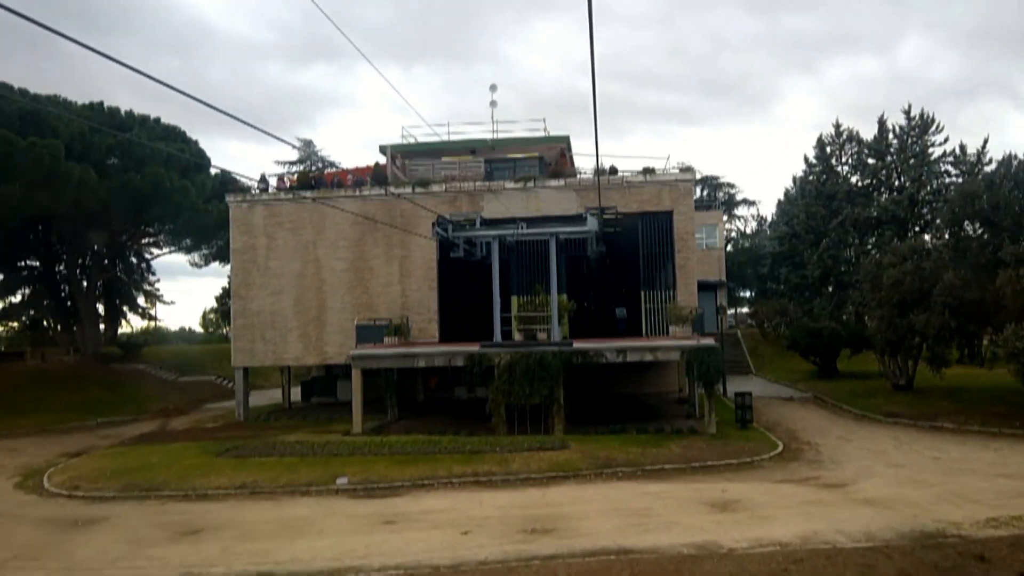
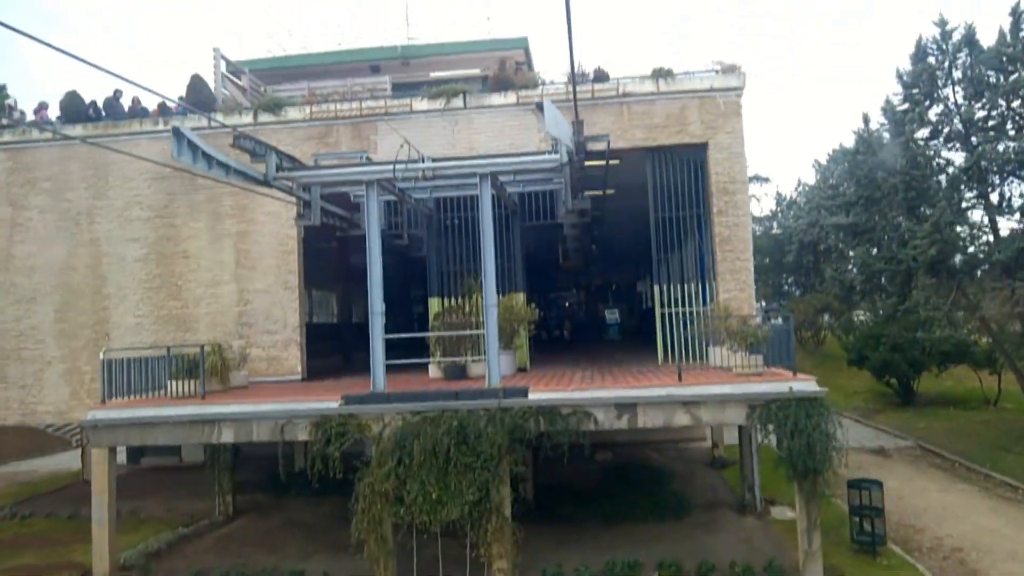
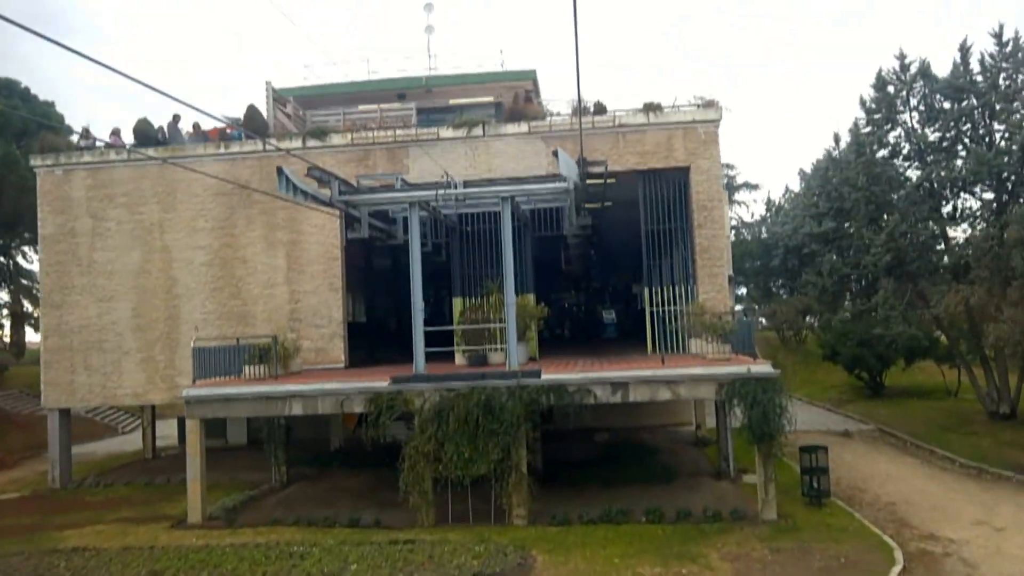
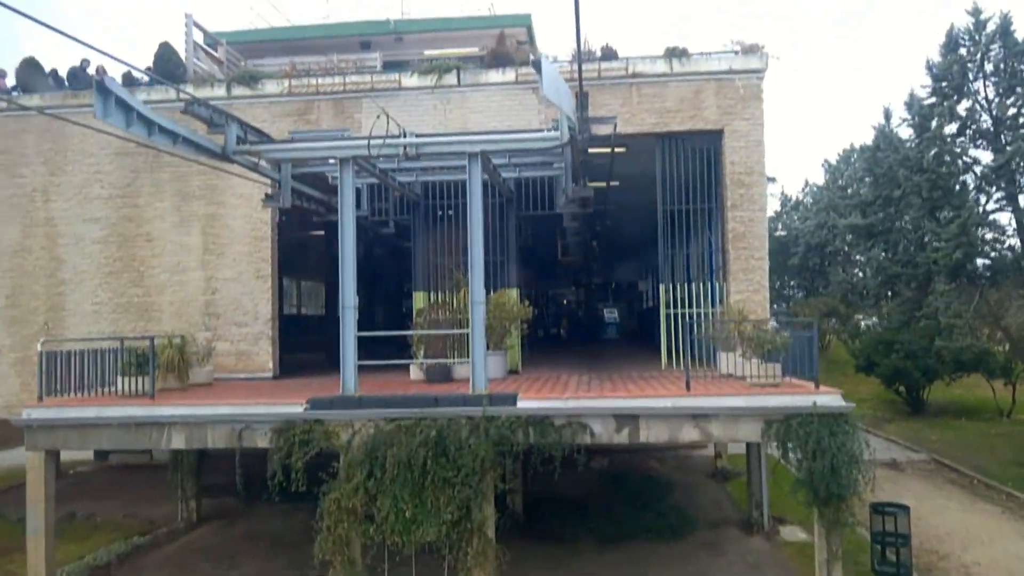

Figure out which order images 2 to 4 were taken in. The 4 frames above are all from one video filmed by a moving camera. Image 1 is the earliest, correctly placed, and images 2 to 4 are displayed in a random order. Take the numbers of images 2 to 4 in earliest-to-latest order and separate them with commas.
3, 2, 4
